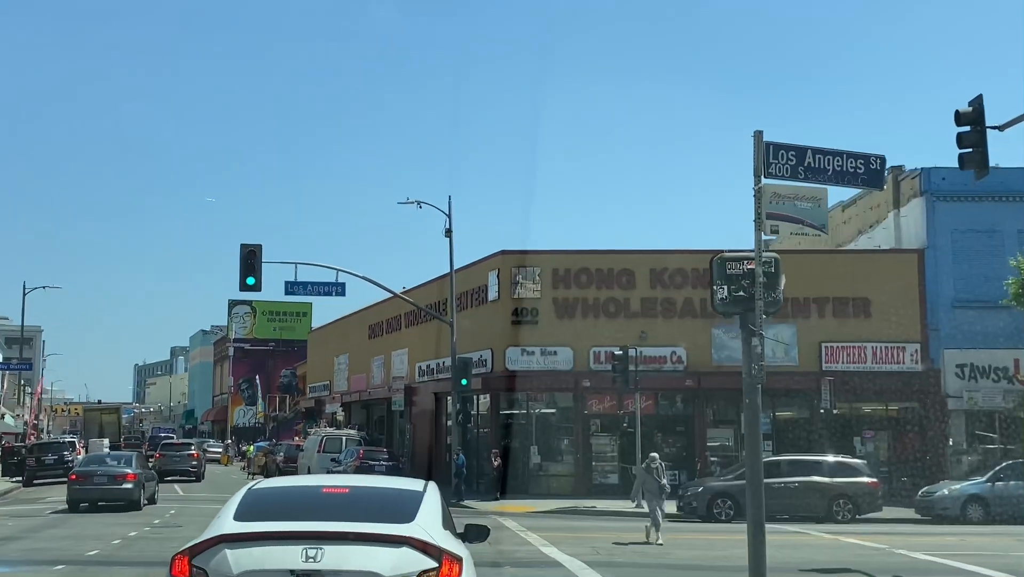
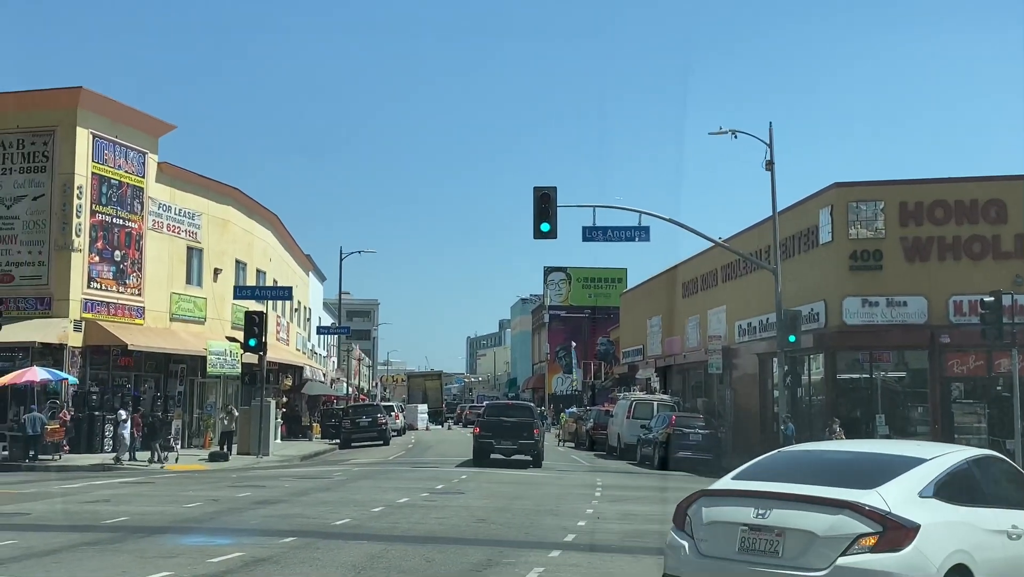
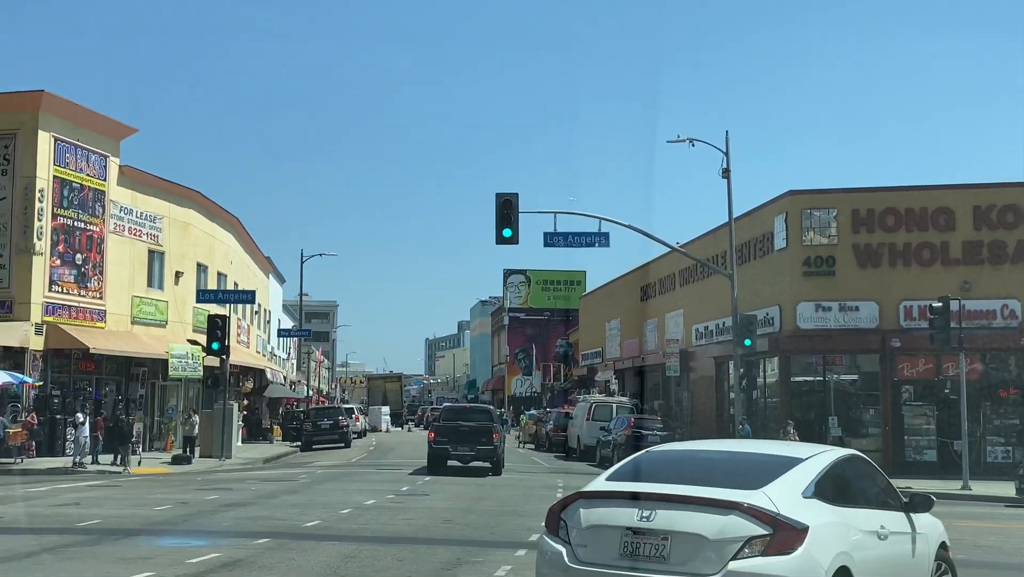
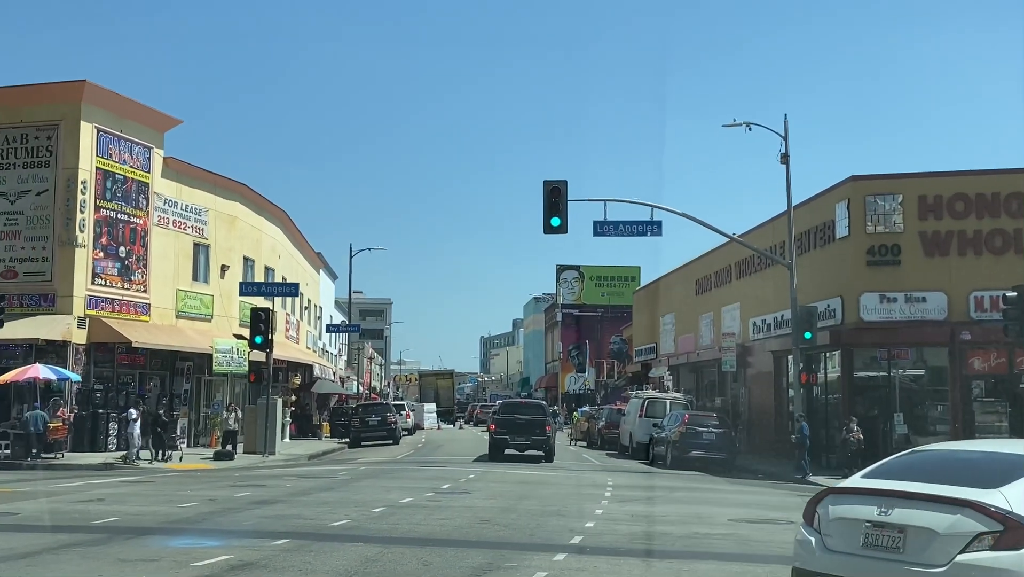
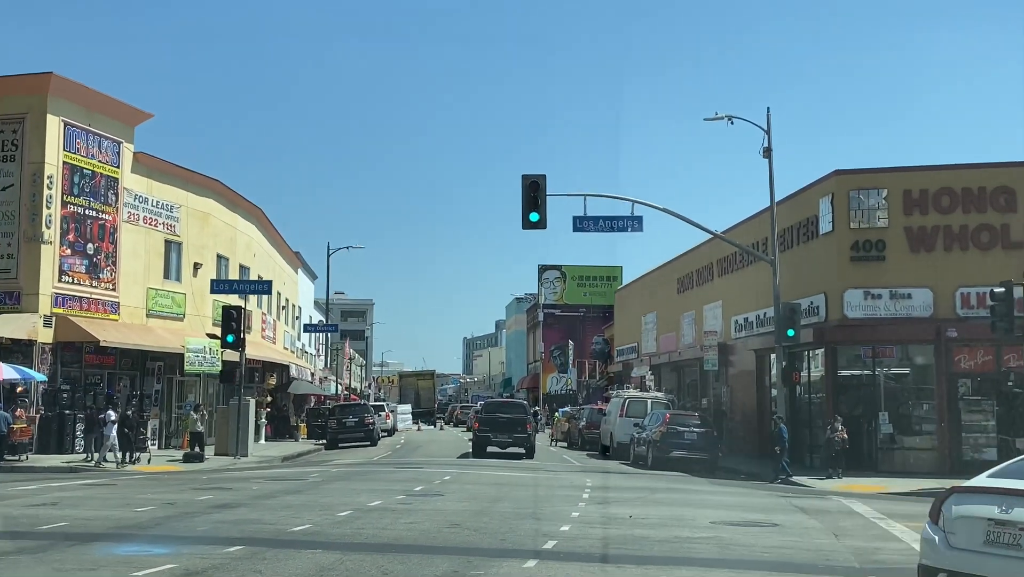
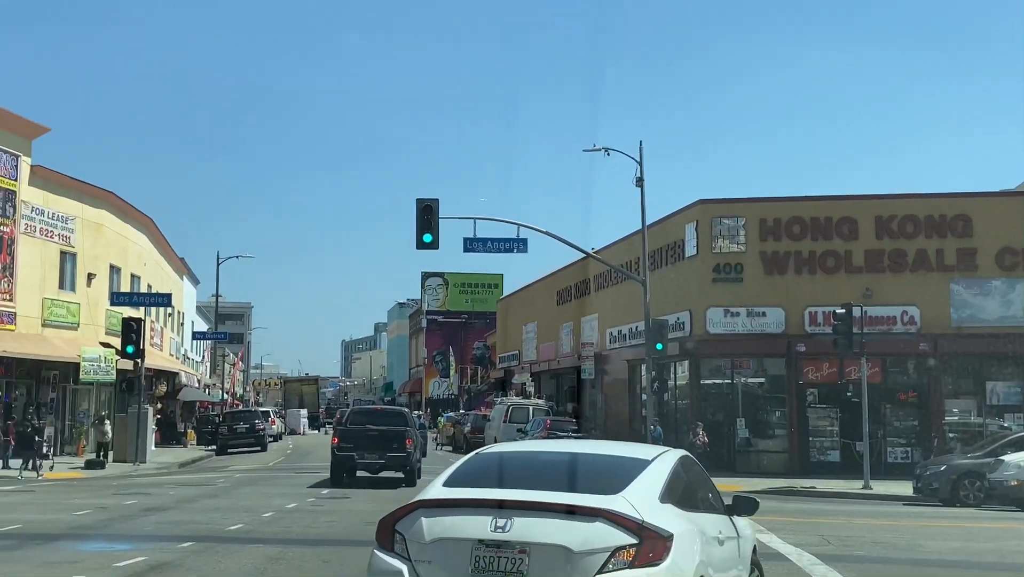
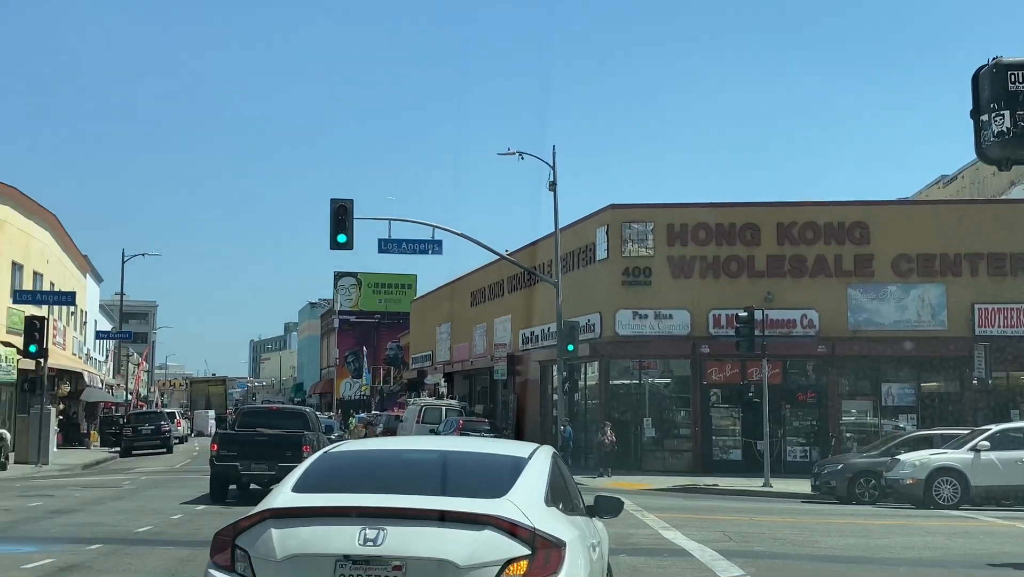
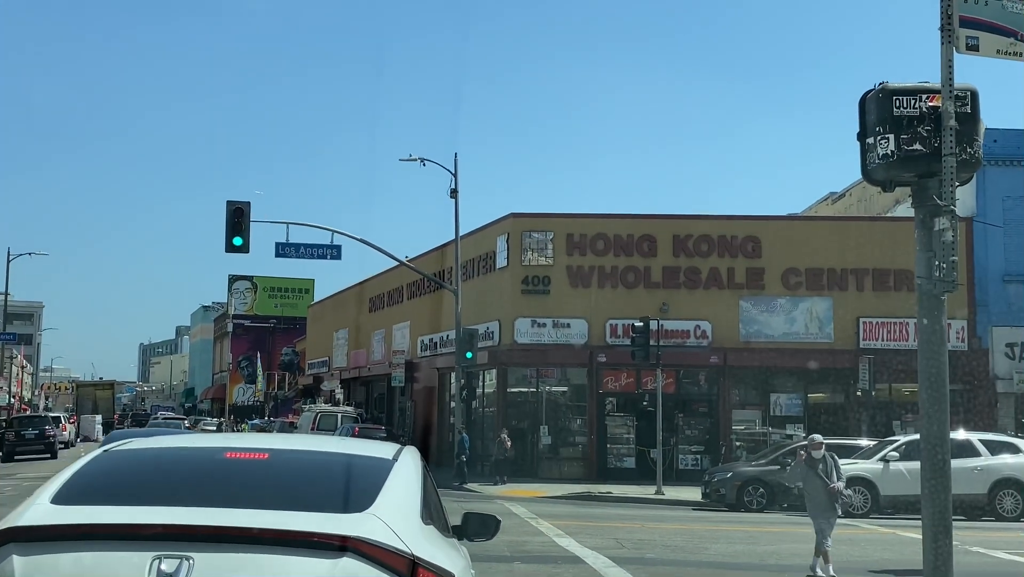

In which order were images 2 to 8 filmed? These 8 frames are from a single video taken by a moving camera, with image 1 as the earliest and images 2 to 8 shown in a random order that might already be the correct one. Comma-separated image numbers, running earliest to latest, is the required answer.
8, 7, 6, 3, 2, 4, 5
